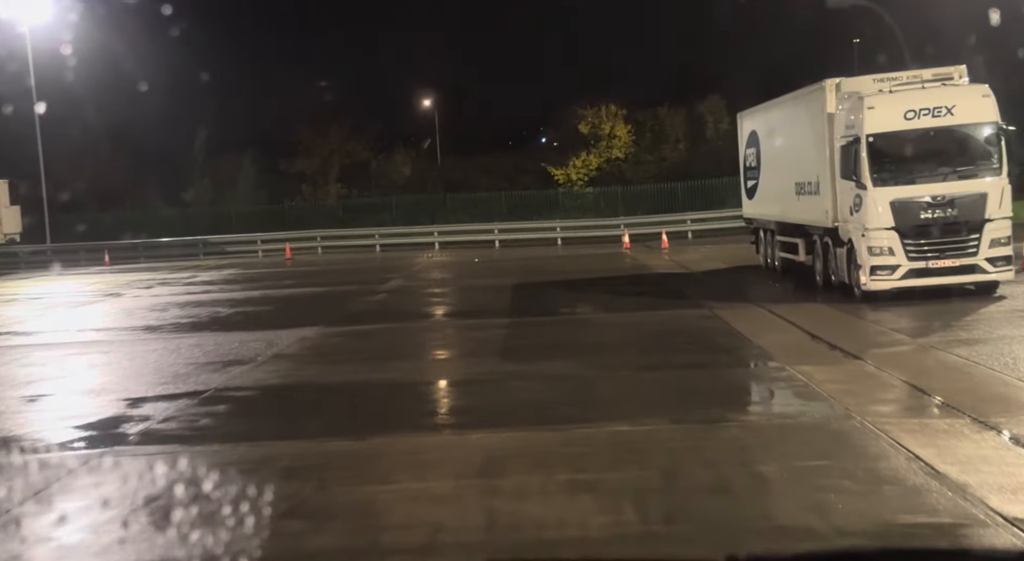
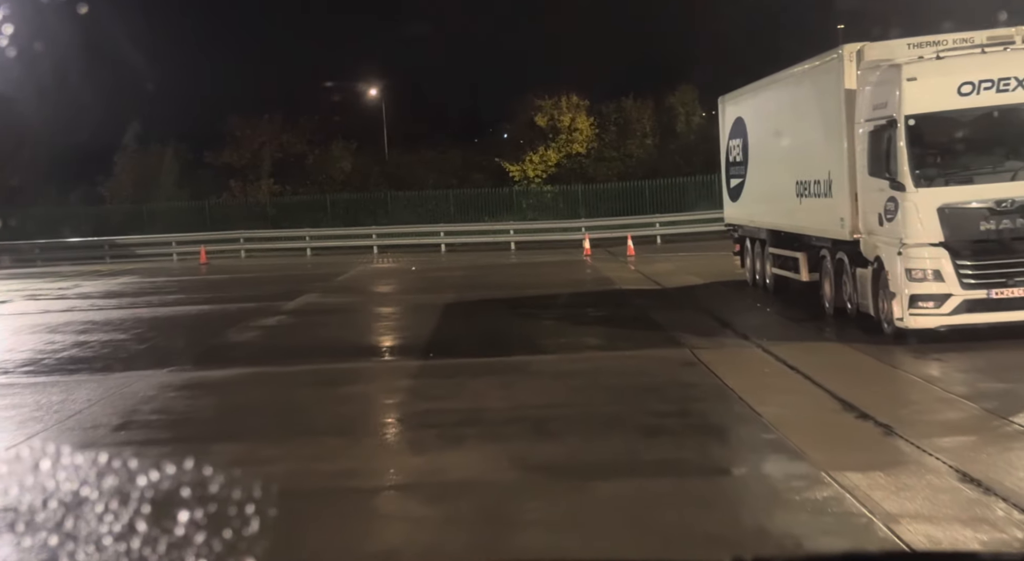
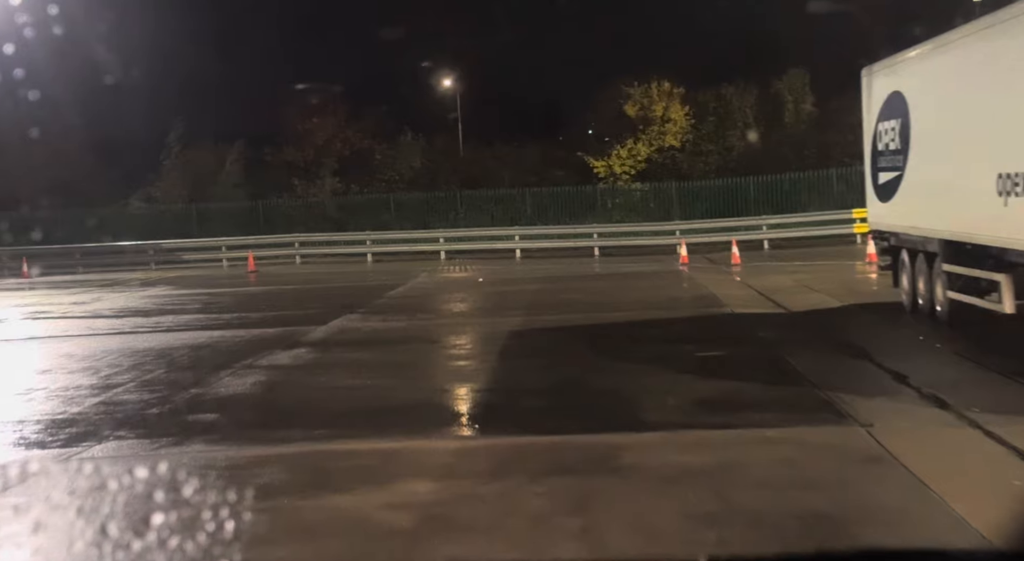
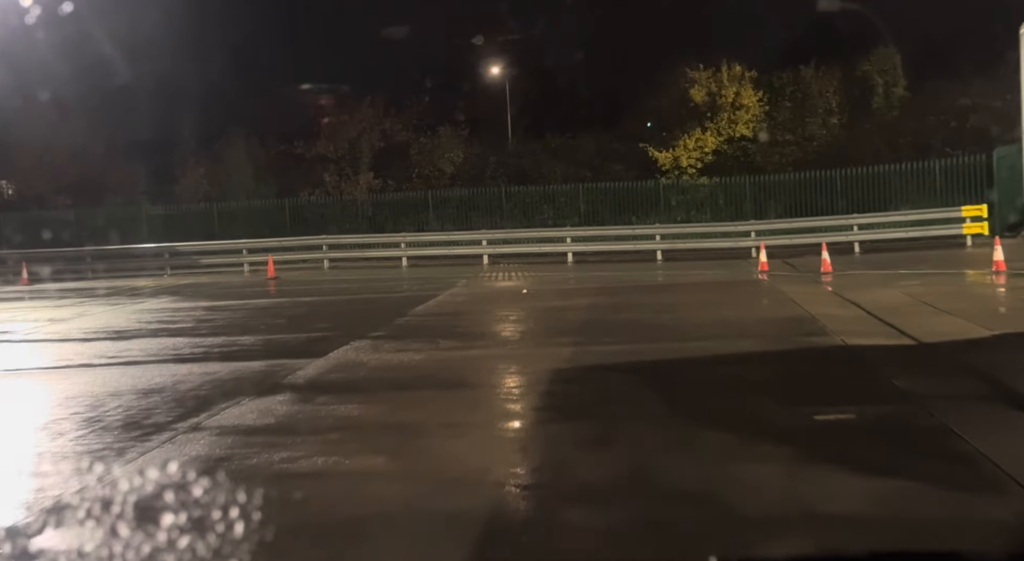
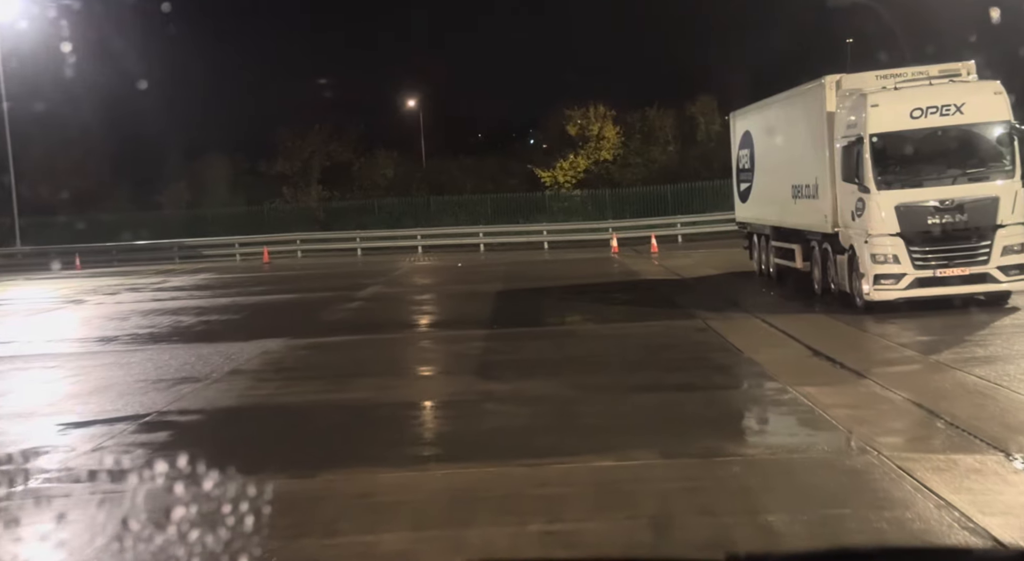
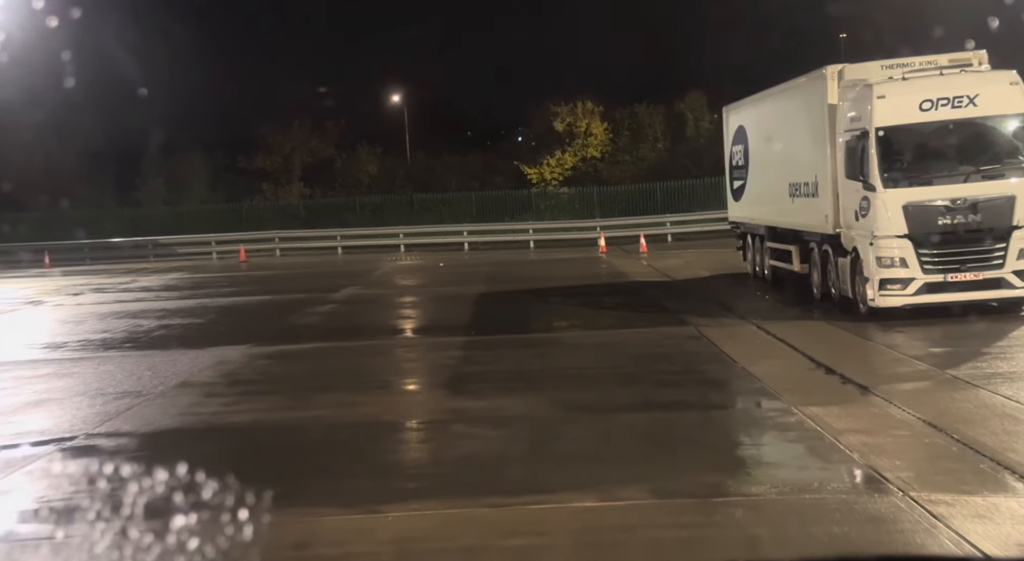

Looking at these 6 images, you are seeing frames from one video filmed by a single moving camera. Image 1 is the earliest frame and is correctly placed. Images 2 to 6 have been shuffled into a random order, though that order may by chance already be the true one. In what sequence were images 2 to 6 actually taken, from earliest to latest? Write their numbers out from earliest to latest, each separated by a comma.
5, 6, 2, 3, 4
